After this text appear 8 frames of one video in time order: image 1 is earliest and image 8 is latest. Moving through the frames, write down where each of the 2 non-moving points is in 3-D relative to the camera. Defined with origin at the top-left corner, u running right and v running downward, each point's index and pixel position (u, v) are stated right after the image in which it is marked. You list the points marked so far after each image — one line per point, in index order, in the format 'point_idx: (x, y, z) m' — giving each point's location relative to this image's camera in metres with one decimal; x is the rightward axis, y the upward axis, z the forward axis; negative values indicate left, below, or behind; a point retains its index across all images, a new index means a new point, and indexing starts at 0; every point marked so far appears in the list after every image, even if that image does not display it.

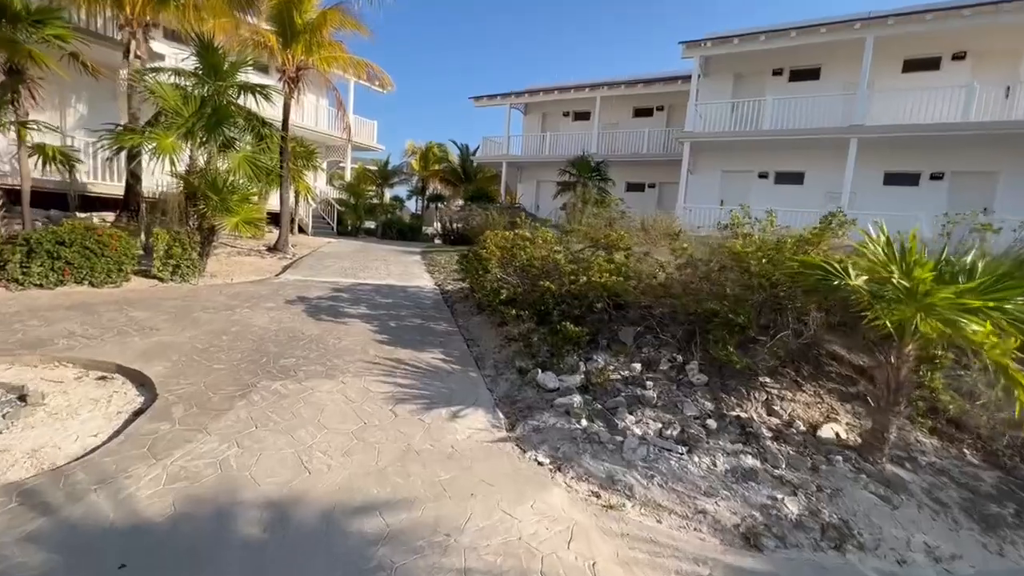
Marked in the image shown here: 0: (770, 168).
0: (+9.8, +4.6, +18.0) m
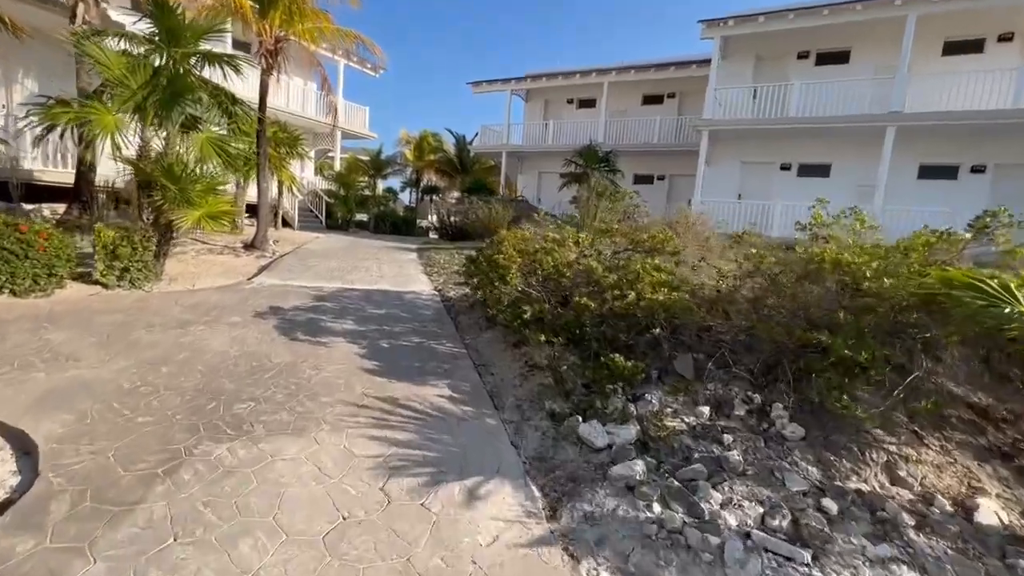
0: (+10.0, +4.6, +16.7) m
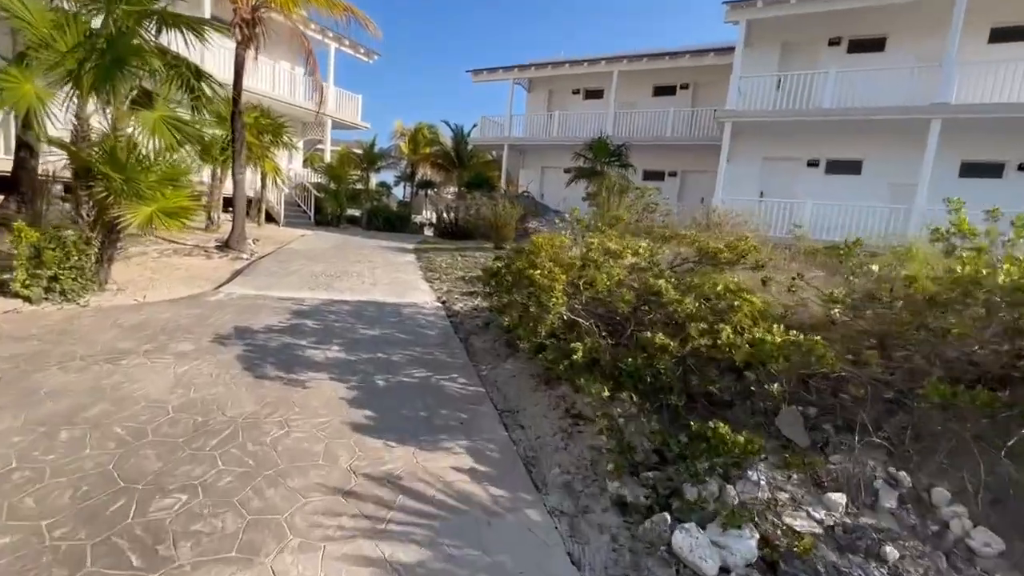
0: (+10.2, +4.4, +15.5) m
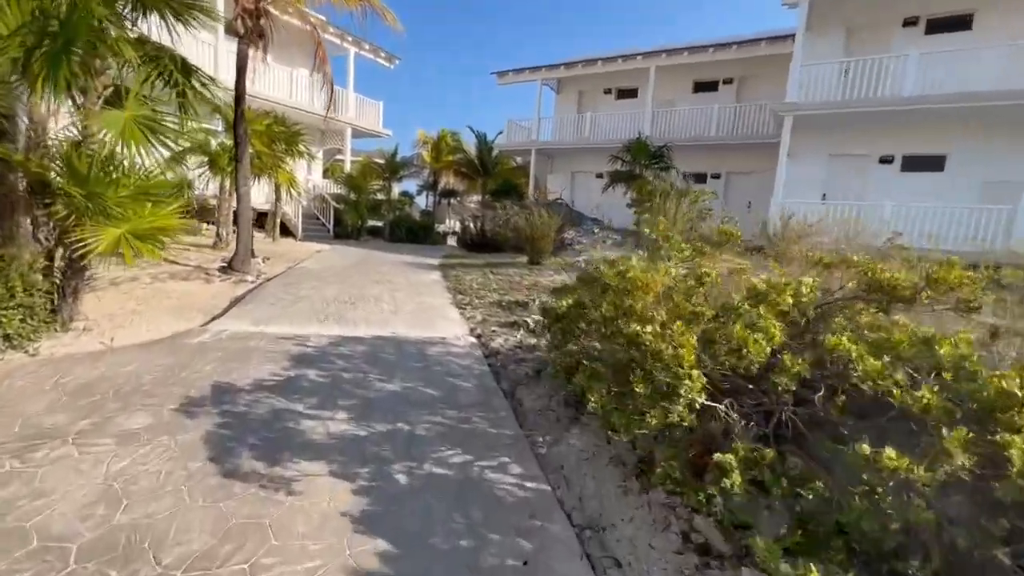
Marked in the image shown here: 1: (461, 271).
0: (+11.1, +4.0, +13.6) m
1: (-1.1, +0.4, +10.5) m
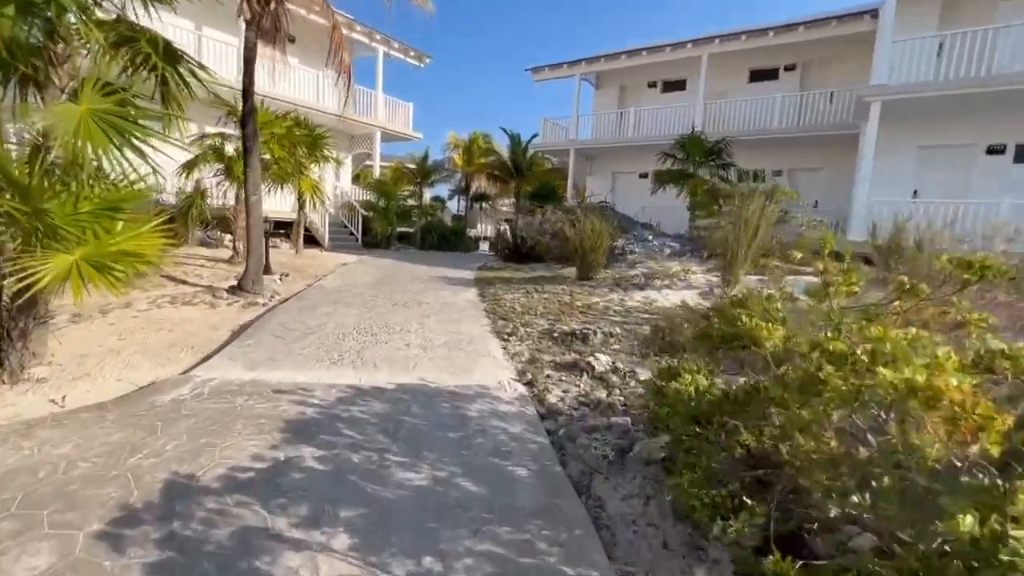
0: (+12.2, +3.6, +11.5) m
1: (-0.2, 0.0, +9.1) m
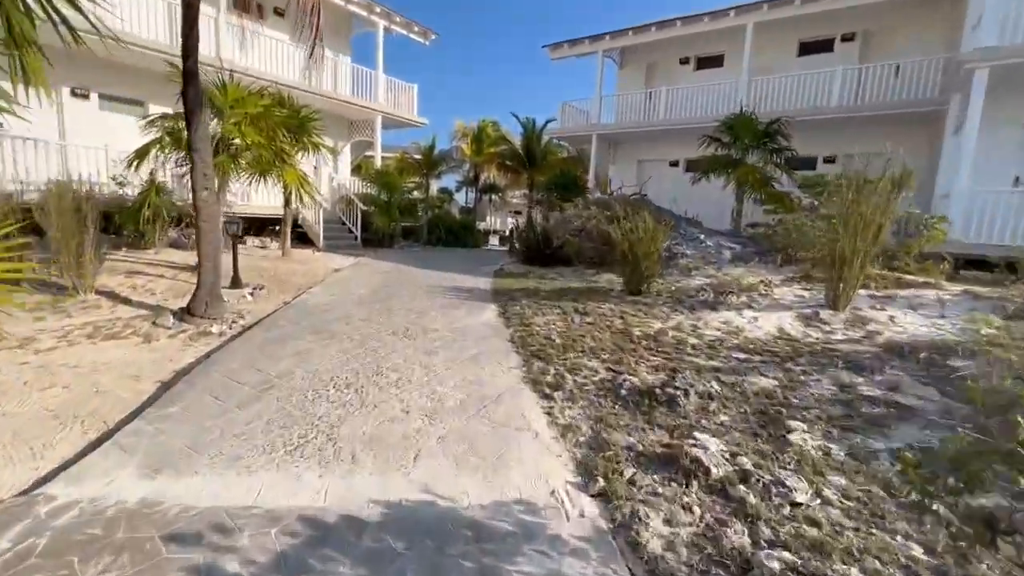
0: (+12.7, +3.5, +9.3) m
1: (+0.2, -0.3, +7.2) m
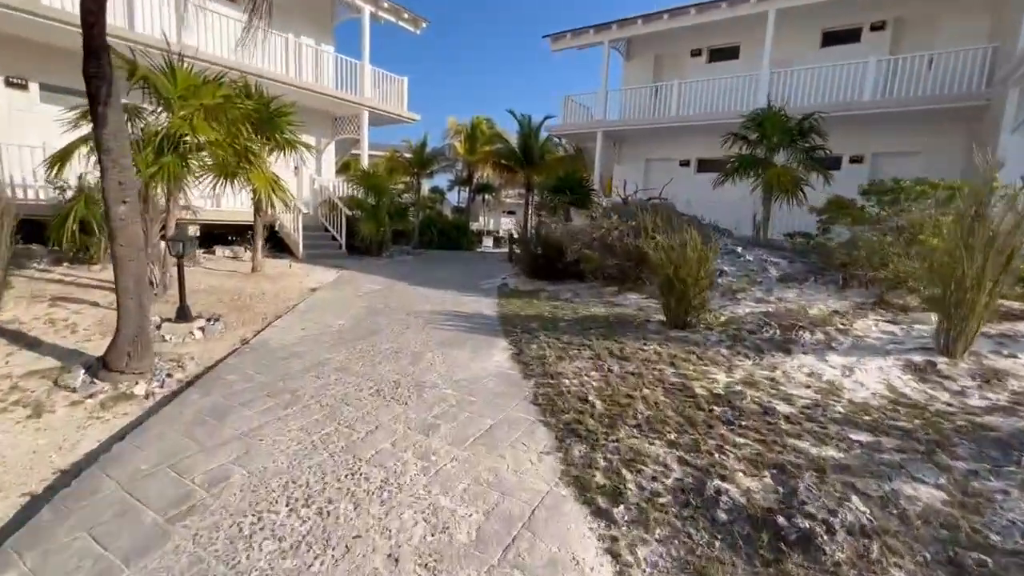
0: (+12.8, +3.1, +8.1) m
1: (+0.4, -0.7, +5.8) m
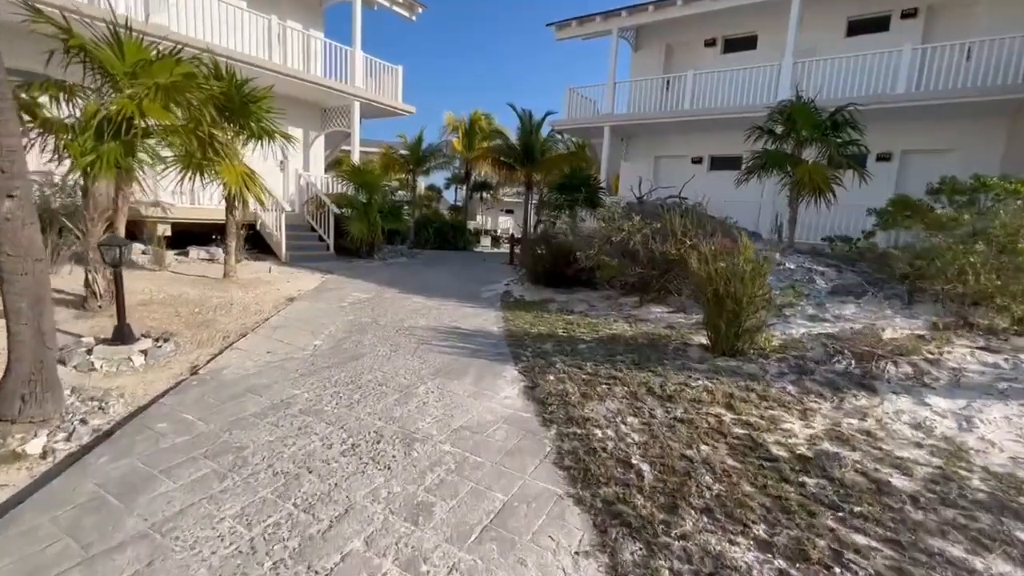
0: (+12.9, +2.9, +7.1) m
1: (+0.5, -0.9, +4.7) m
